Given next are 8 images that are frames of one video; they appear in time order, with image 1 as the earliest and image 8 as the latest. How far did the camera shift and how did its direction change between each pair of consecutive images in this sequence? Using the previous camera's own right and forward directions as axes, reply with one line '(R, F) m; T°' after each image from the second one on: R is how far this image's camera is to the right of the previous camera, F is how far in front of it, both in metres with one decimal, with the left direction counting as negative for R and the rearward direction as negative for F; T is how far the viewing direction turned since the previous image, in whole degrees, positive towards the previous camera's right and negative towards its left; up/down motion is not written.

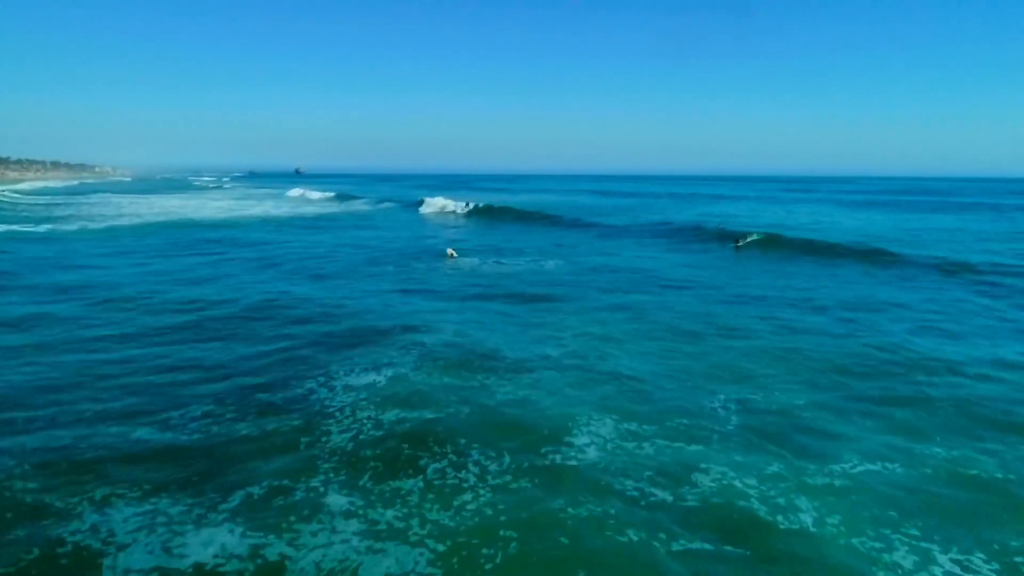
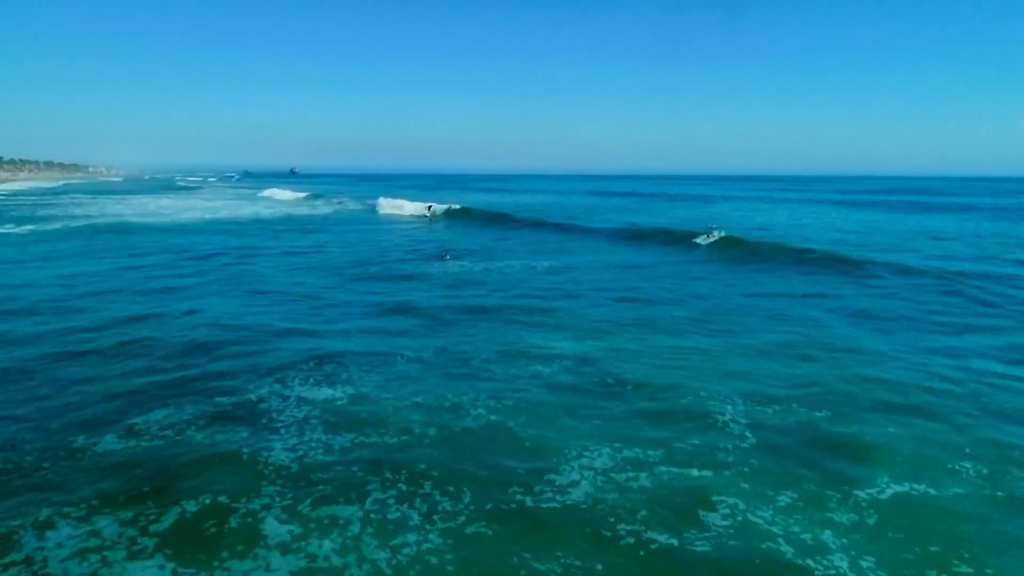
(0.0, -0.3) m; +8°
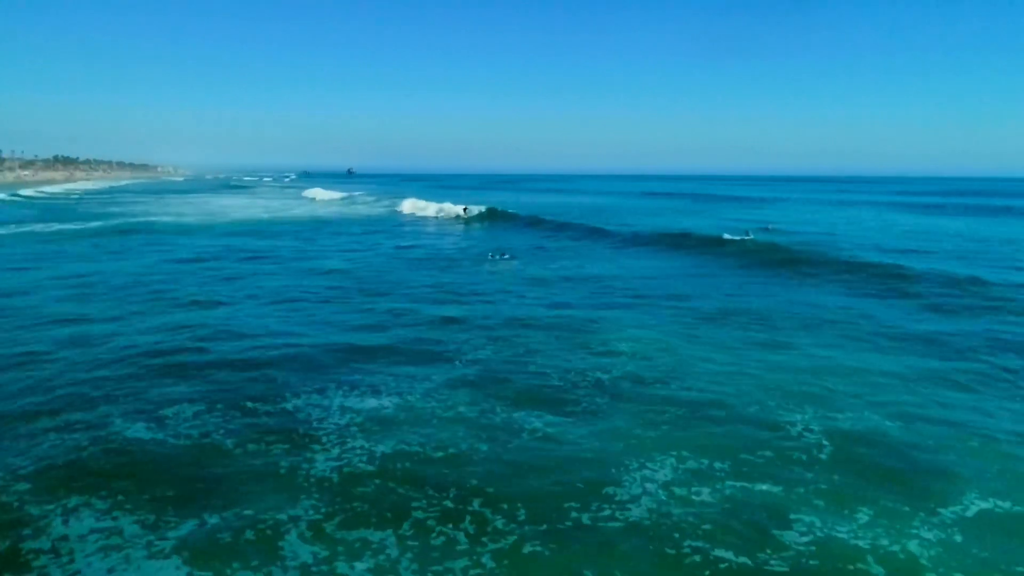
(-0.1, +0.4) m; -4°
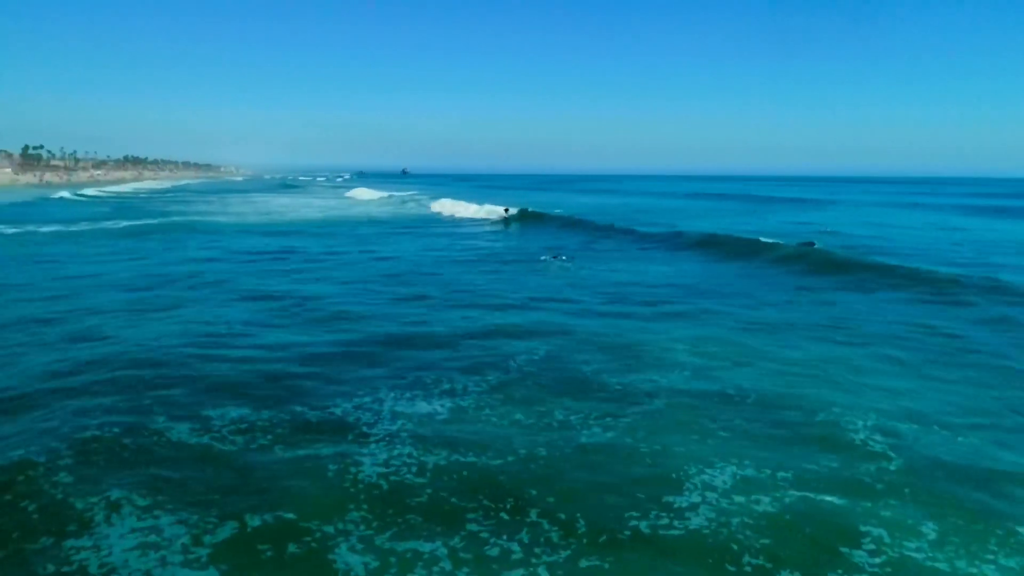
(0.0, +0.2) m; -4°
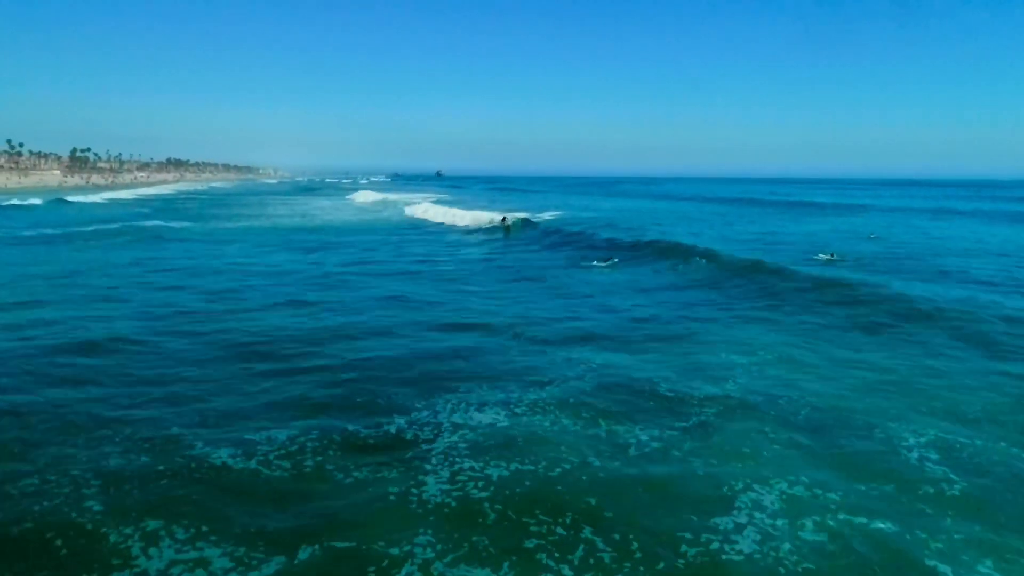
(-0.1, +0.1) m; -3°
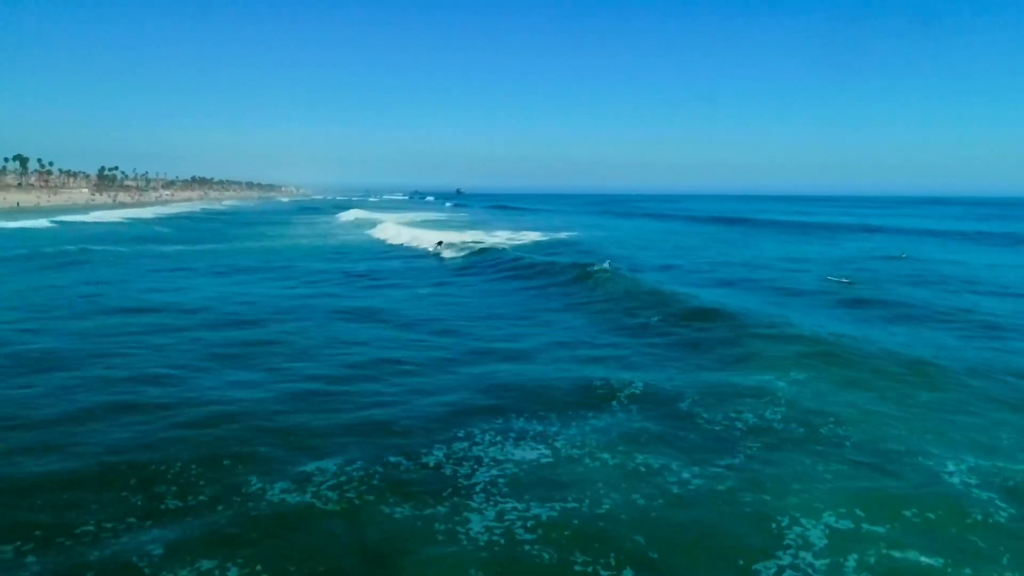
(-0.3, +0.1) m; -1°
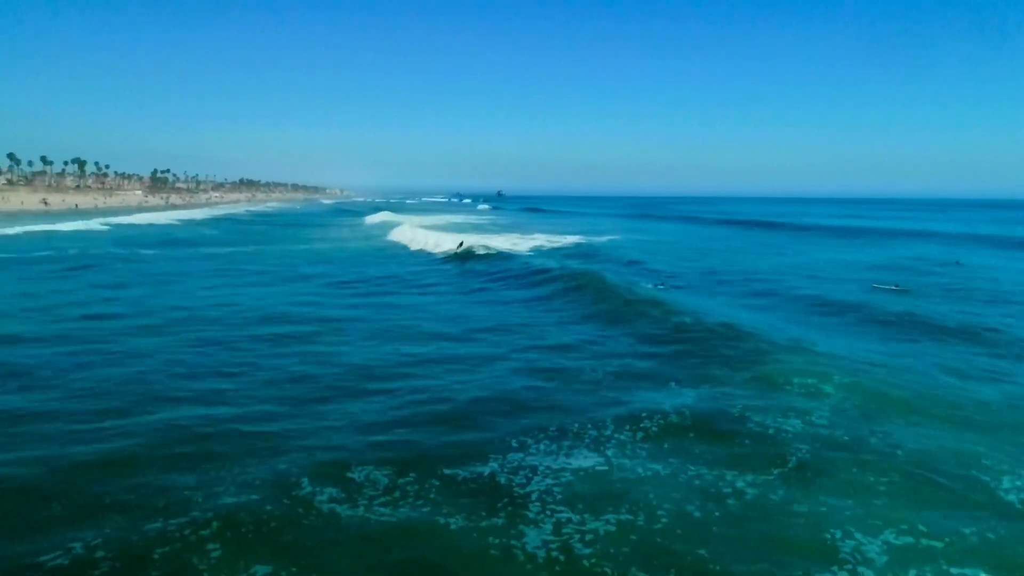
(-0.2, +0.1) m; -3°
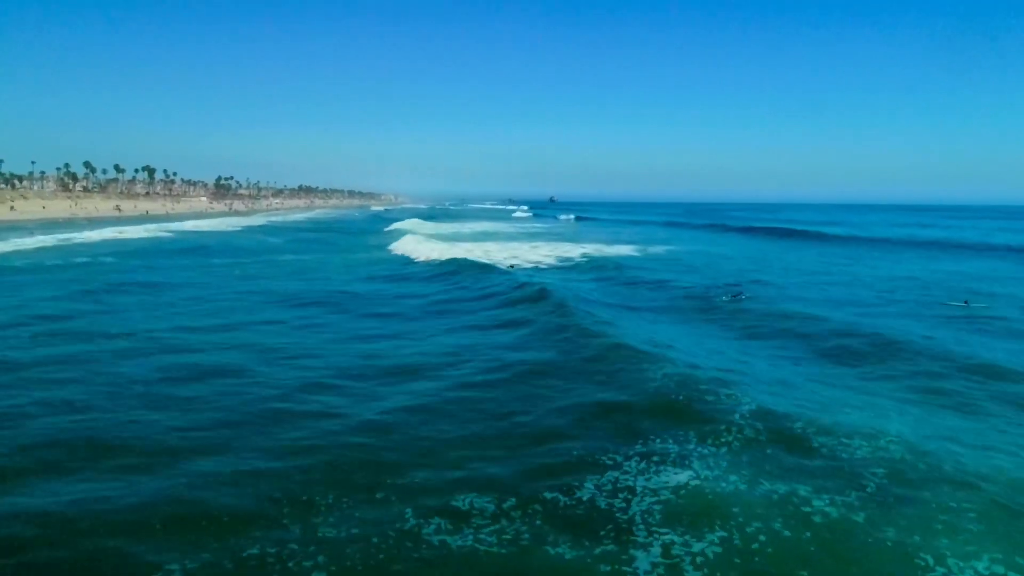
(-0.7, +0.2) m; -3°
